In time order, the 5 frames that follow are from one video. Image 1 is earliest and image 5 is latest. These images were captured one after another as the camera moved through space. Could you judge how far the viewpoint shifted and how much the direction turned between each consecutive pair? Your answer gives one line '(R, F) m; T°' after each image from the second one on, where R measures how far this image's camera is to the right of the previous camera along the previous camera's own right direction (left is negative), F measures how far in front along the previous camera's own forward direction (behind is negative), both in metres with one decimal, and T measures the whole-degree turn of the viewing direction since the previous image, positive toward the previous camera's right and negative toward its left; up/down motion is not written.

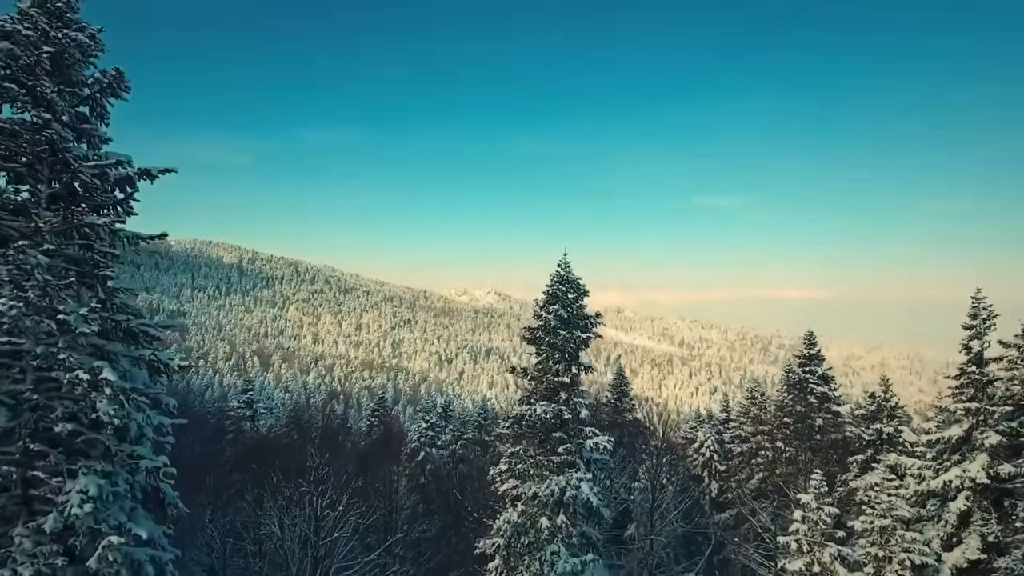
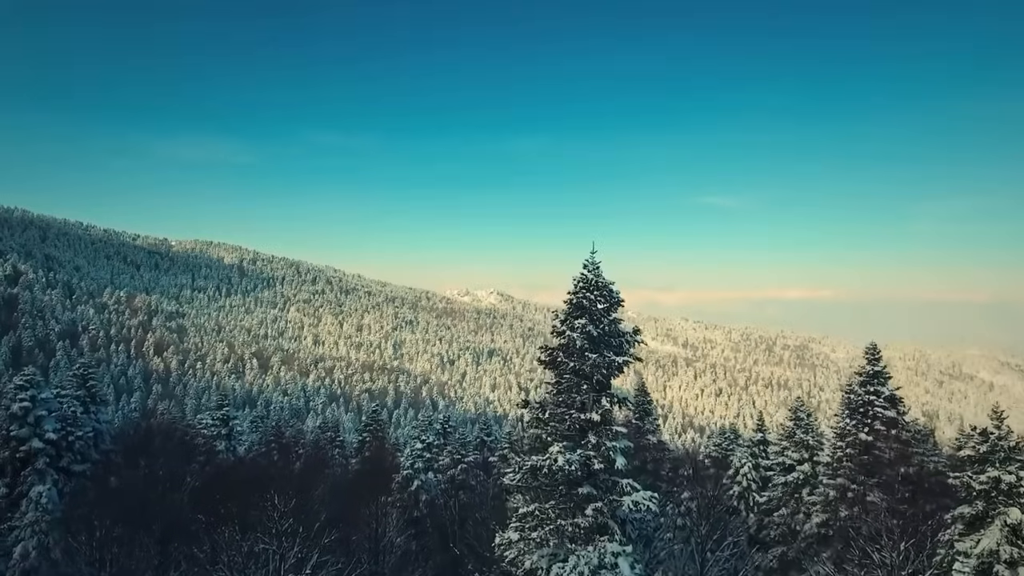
(-0.3, +5.3) m; 0°
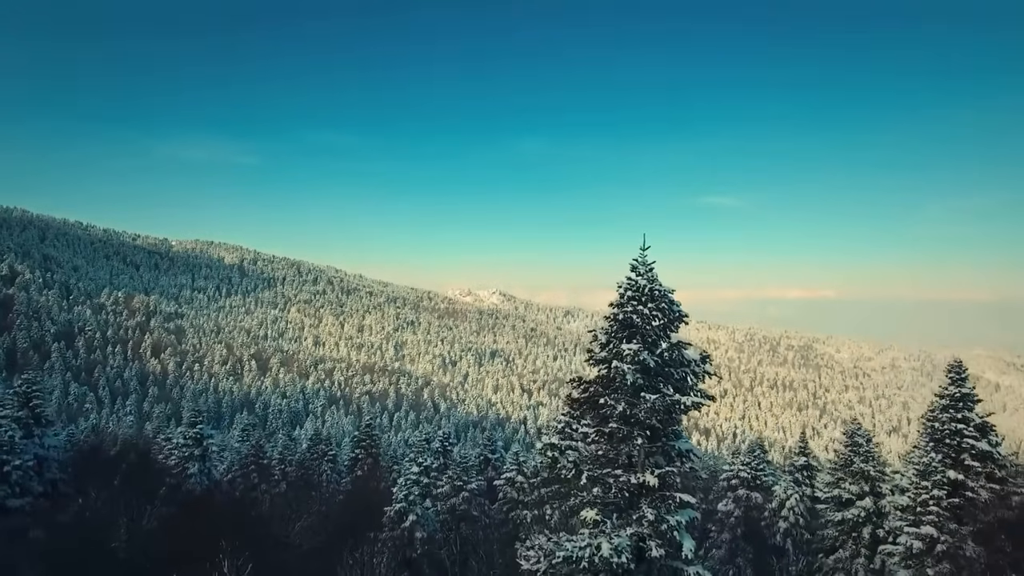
(-0.4, +4.9) m; 0°
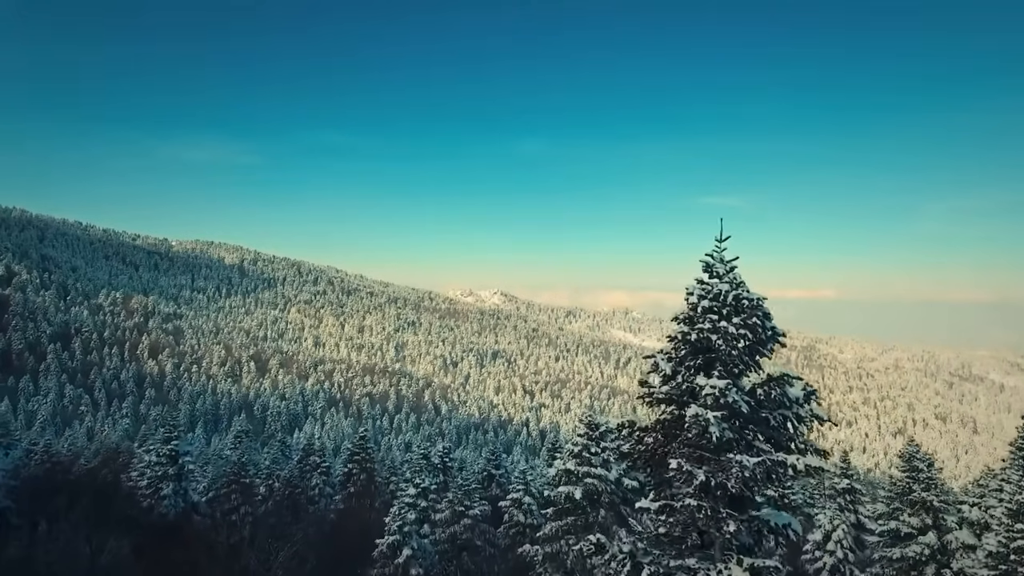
(-0.4, +3.7) m; 0°
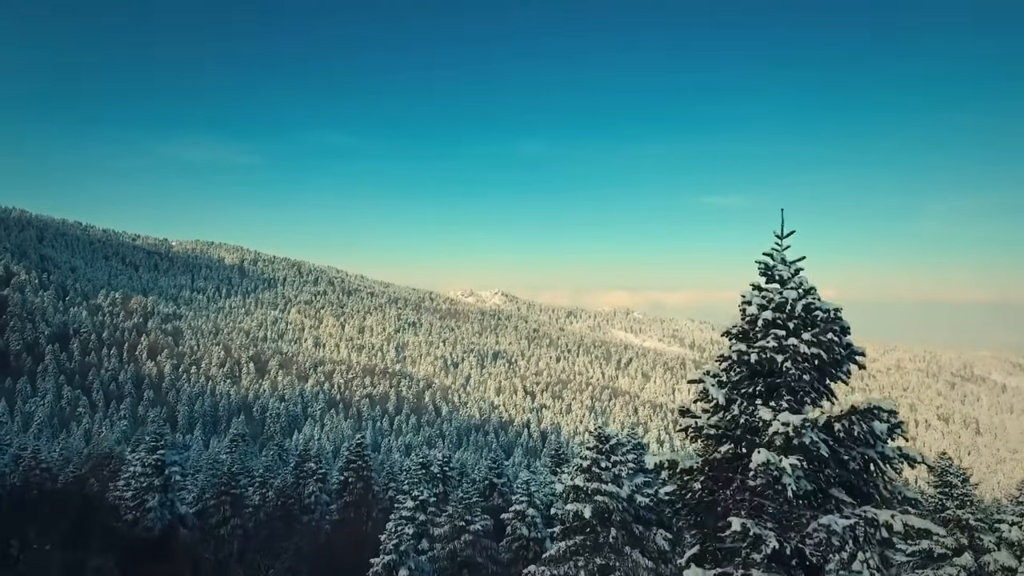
(-0.1, +1.8) m; 0°
